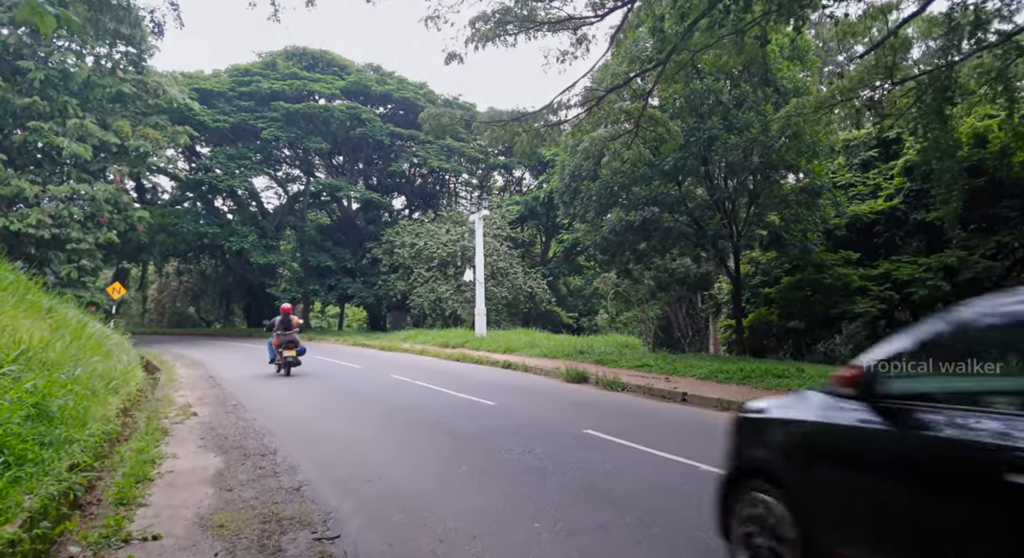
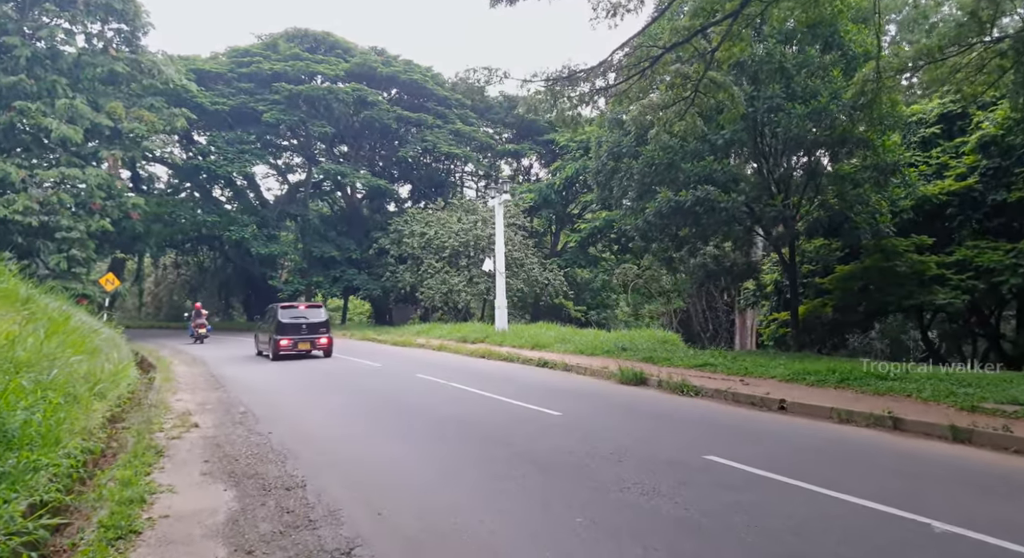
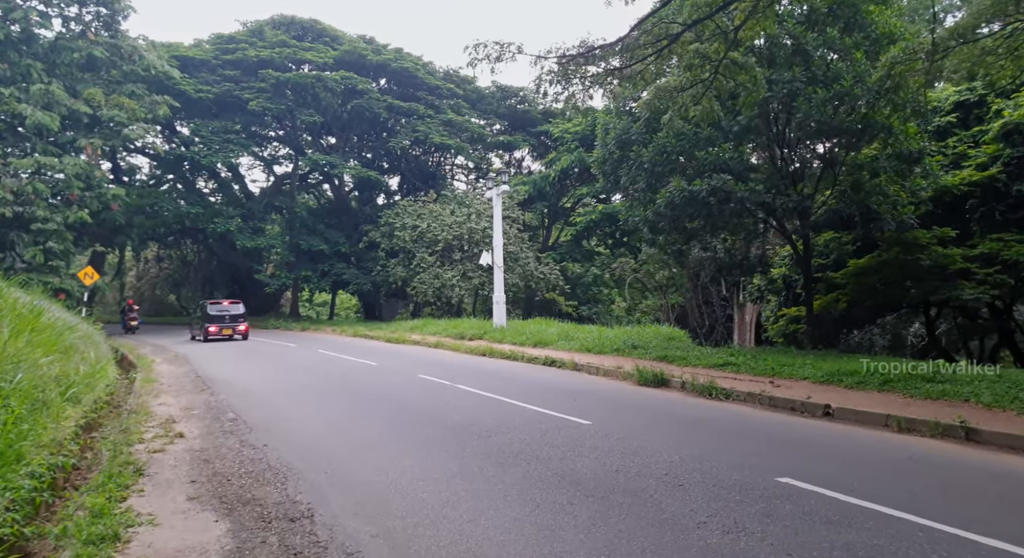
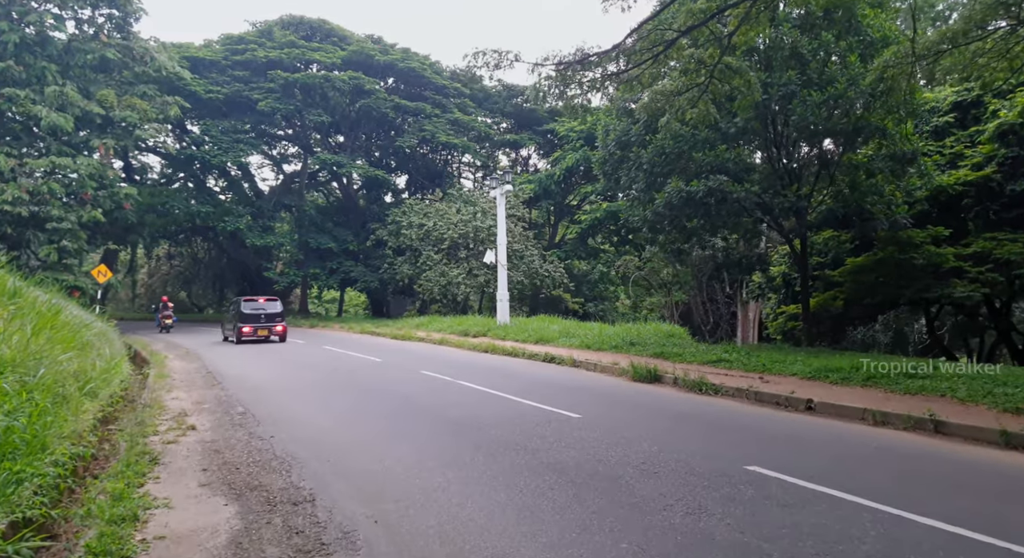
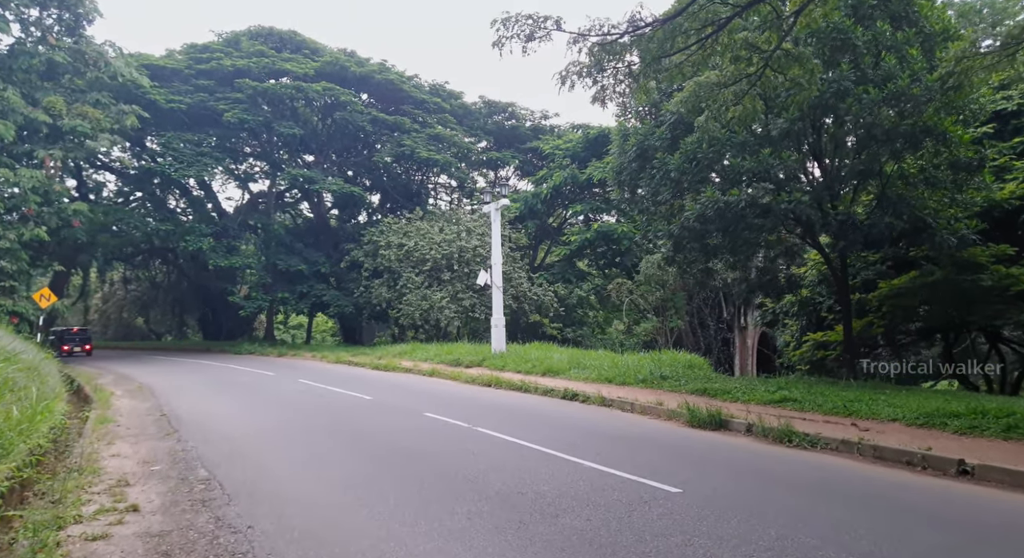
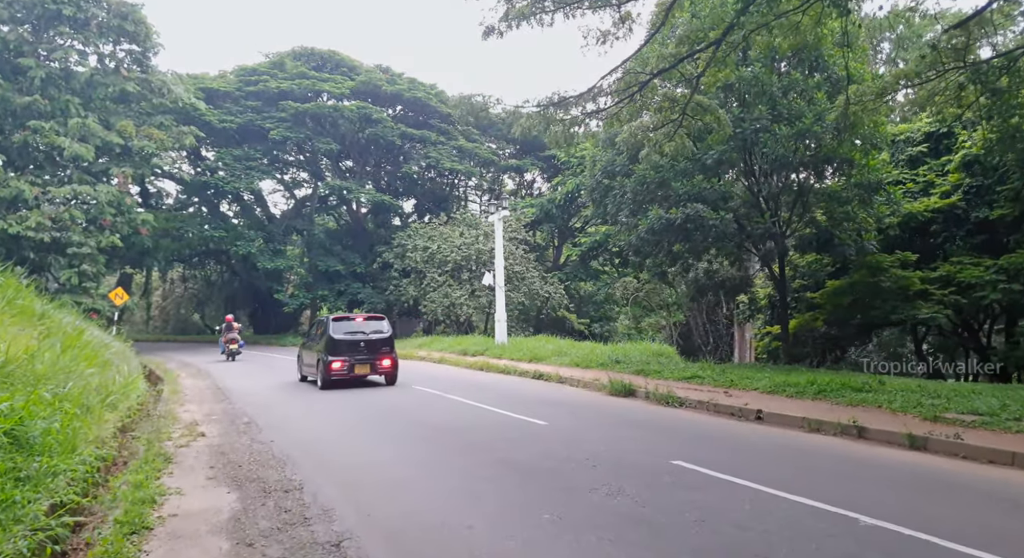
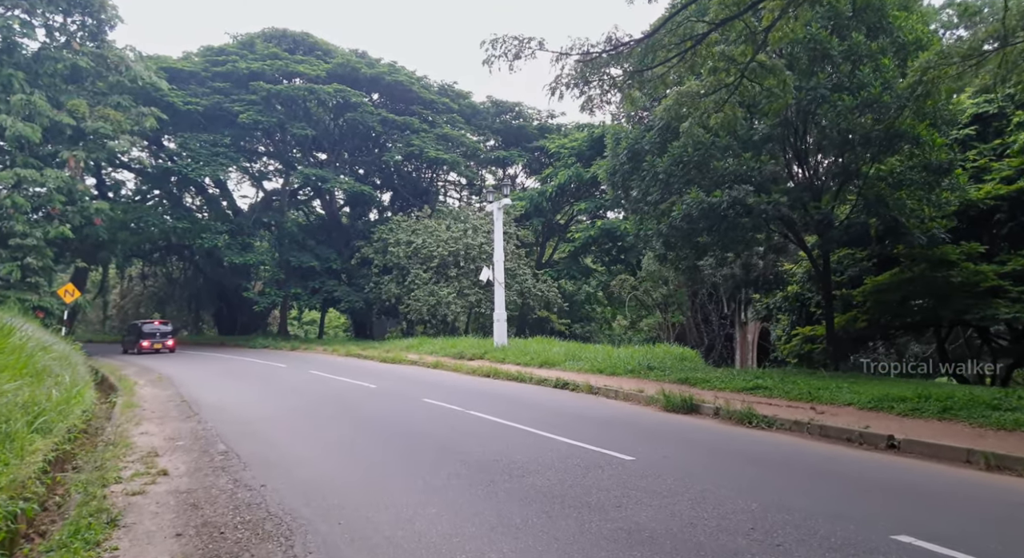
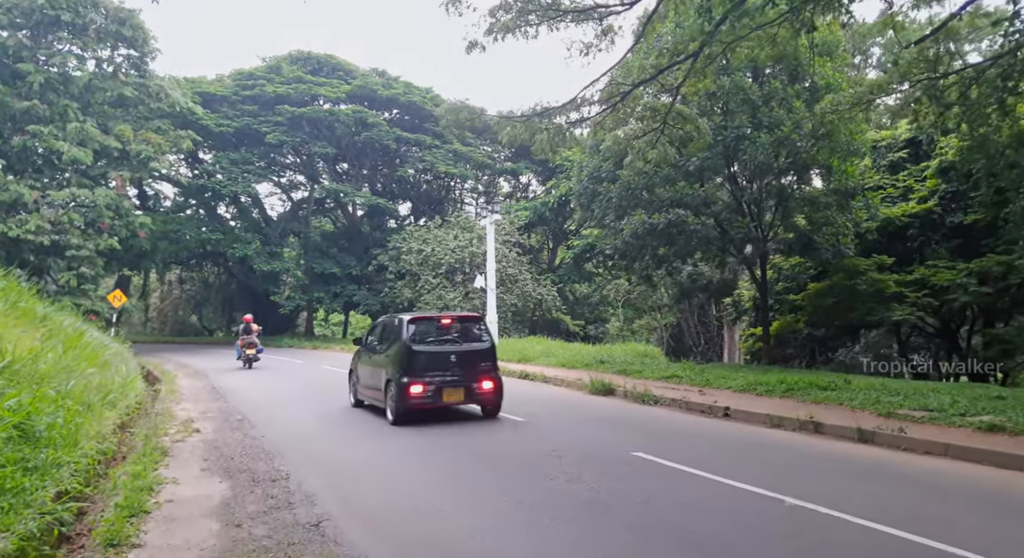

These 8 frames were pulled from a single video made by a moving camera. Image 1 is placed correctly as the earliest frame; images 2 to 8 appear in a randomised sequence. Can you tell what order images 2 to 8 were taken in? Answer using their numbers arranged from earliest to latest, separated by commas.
8, 6, 2, 4, 3, 7, 5
